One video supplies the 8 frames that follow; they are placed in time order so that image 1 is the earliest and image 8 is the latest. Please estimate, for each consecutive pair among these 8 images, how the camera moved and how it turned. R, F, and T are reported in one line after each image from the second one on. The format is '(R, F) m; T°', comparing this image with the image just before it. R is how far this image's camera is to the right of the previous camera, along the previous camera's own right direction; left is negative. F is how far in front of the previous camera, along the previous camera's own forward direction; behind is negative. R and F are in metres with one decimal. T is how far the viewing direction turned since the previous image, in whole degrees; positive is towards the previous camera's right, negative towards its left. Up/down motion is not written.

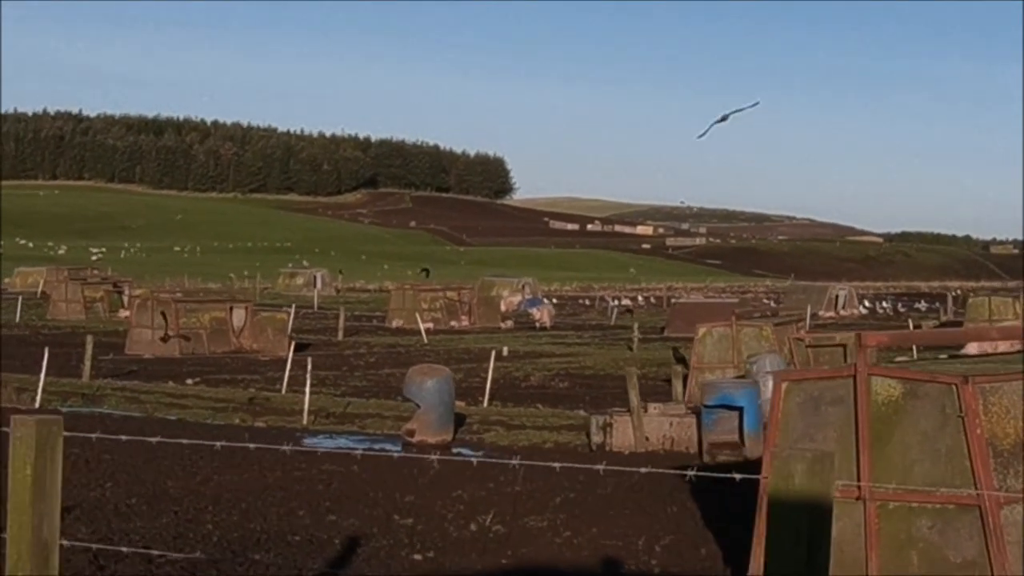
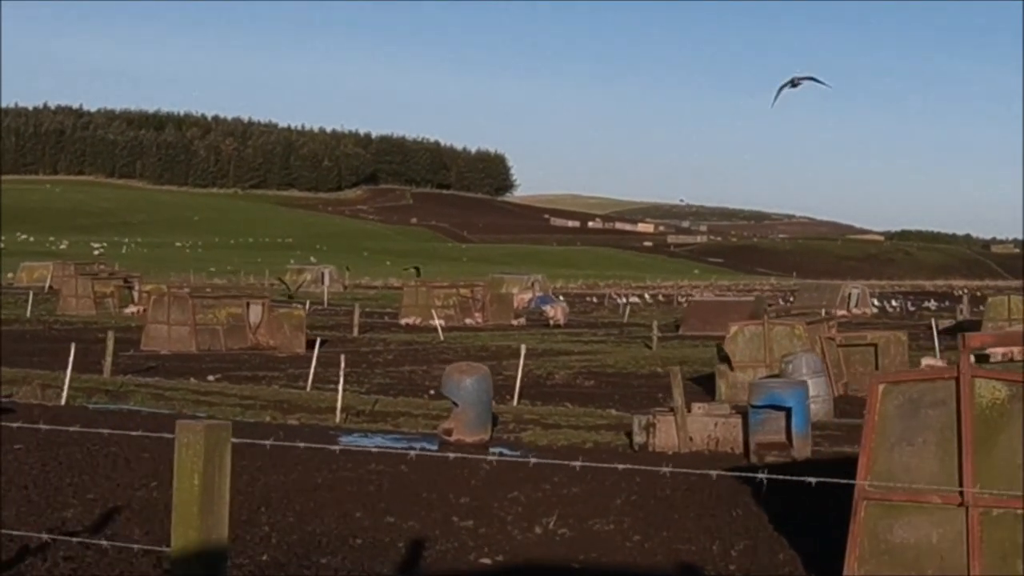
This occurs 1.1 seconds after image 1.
(-0.6, +0.4) m; 0°
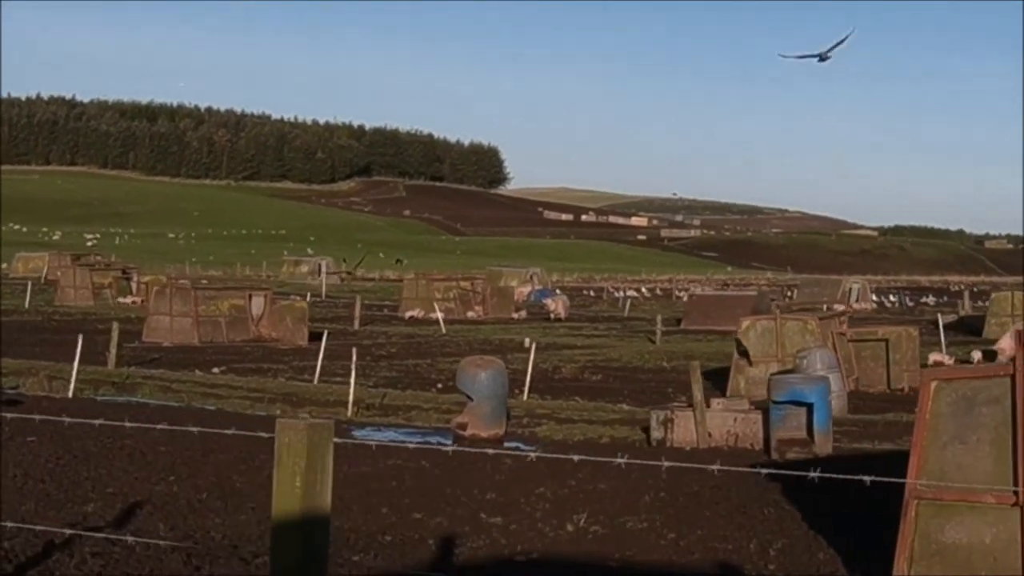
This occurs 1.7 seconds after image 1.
(-0.4, +0.2) m; 0°
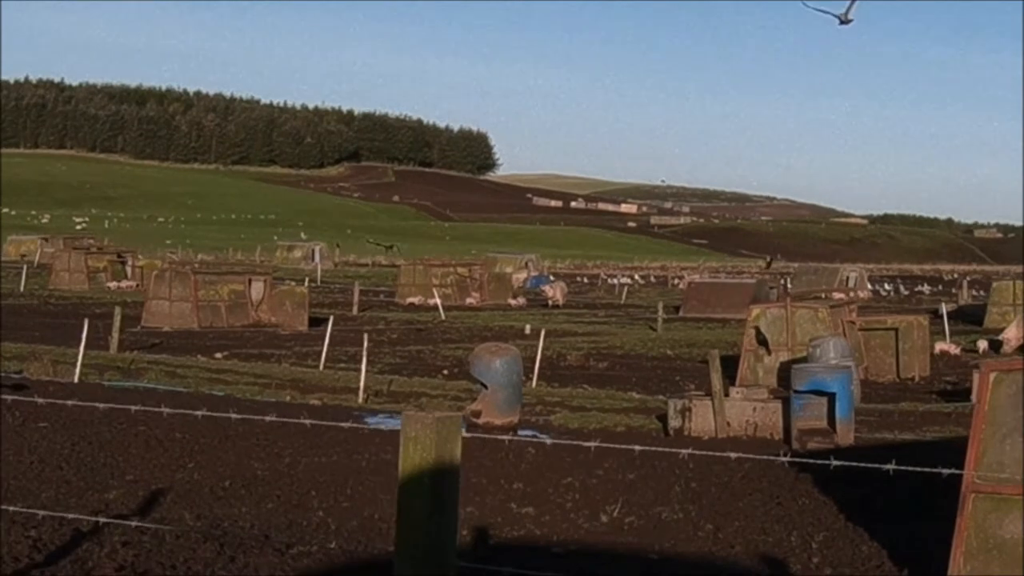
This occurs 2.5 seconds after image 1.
(-0.4, +0.3) m; 0°
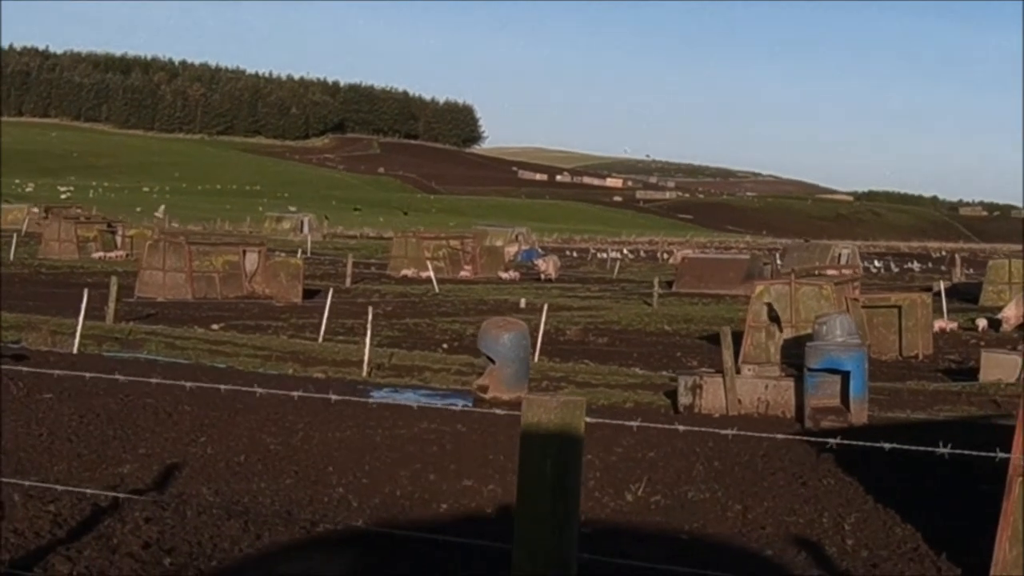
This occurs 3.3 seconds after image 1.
(-0.4, +0.2) m; +1°
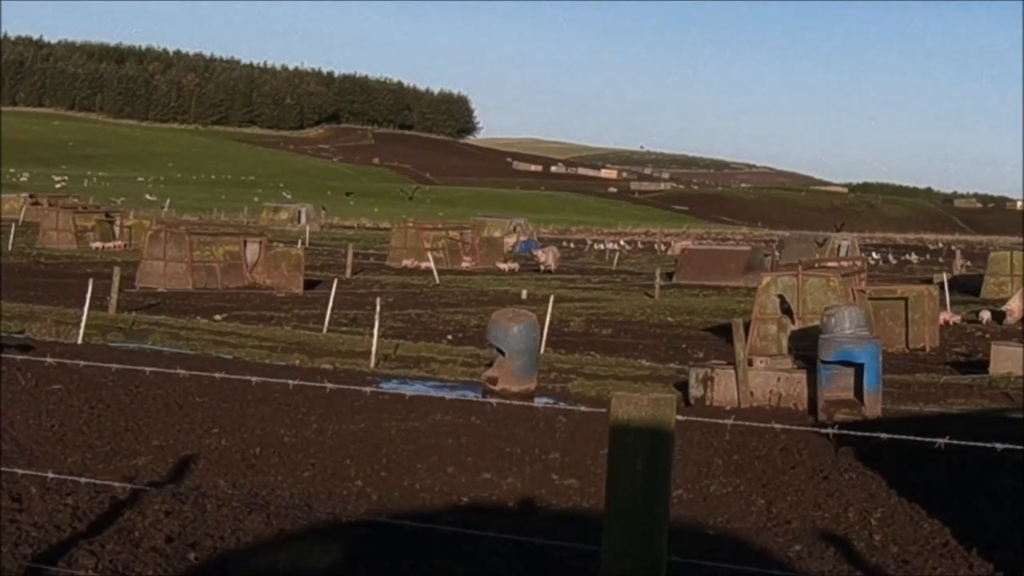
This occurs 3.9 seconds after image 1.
(-0.2, +0.1) m; 0°
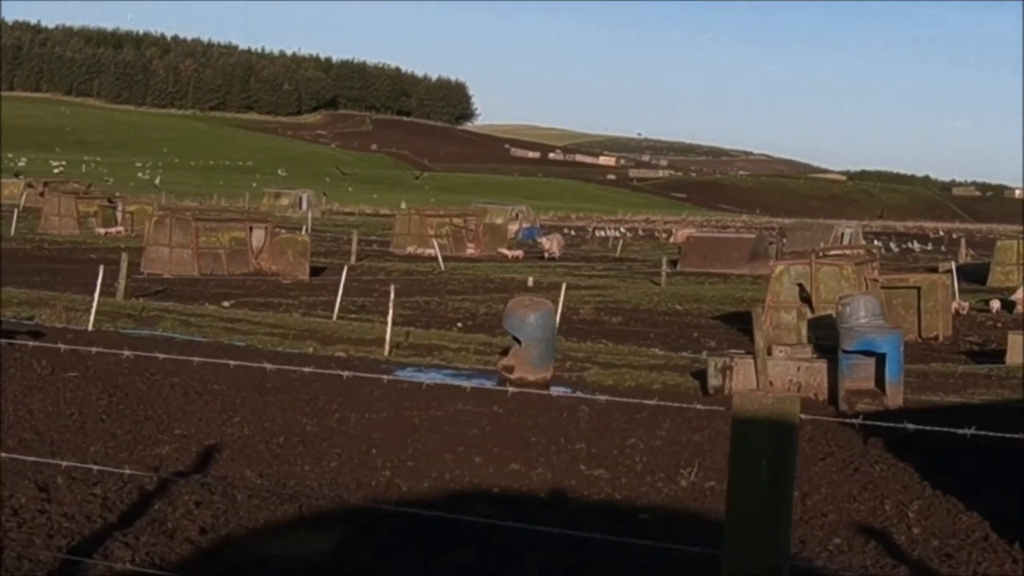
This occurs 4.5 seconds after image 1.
(-0.3, +0.2) m; 0°
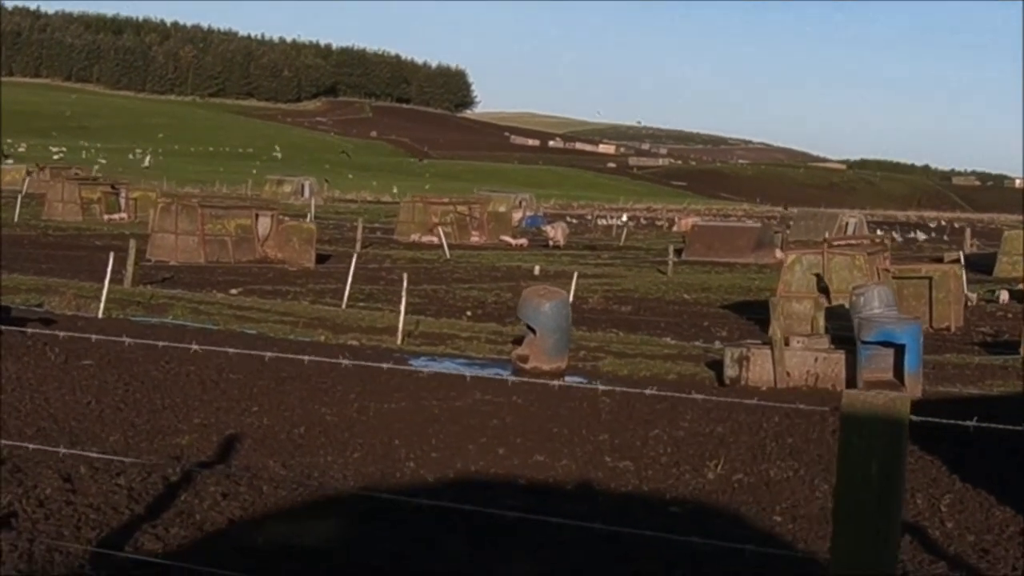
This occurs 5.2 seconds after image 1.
(-0.2, +0.1) m; 0°
